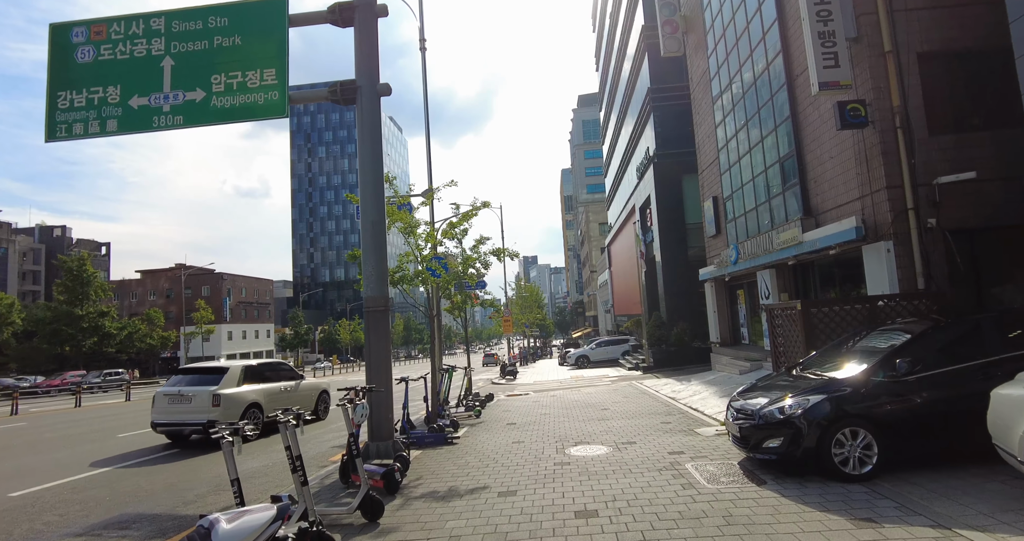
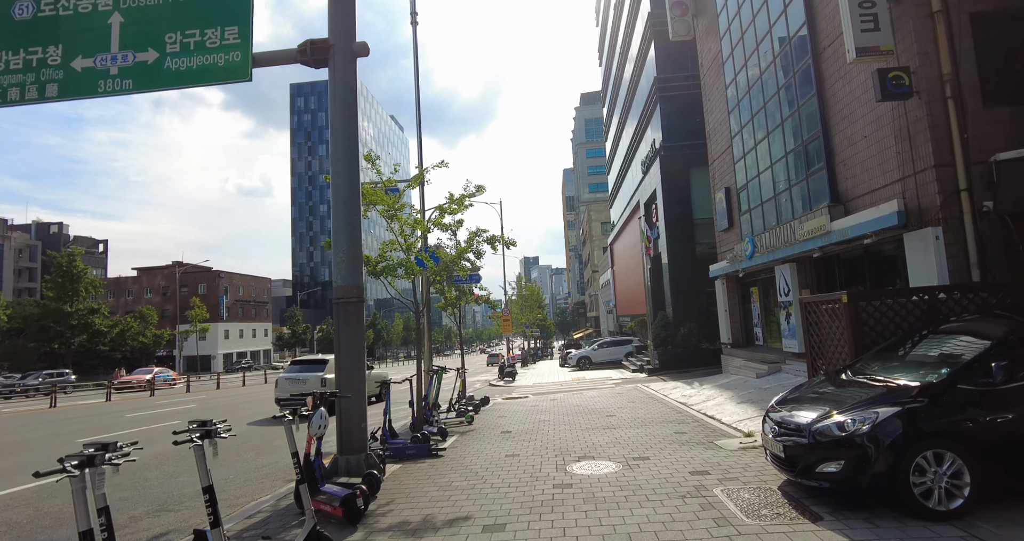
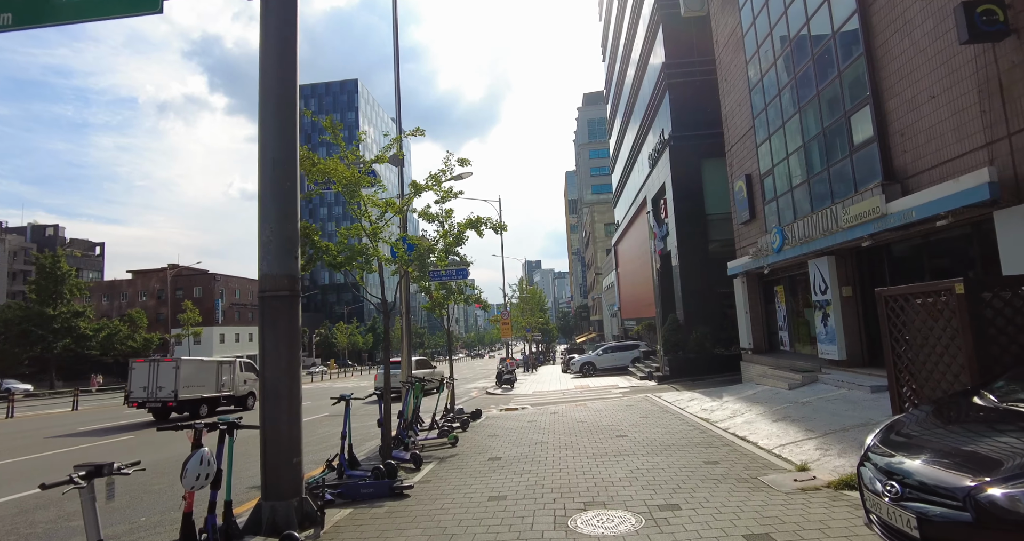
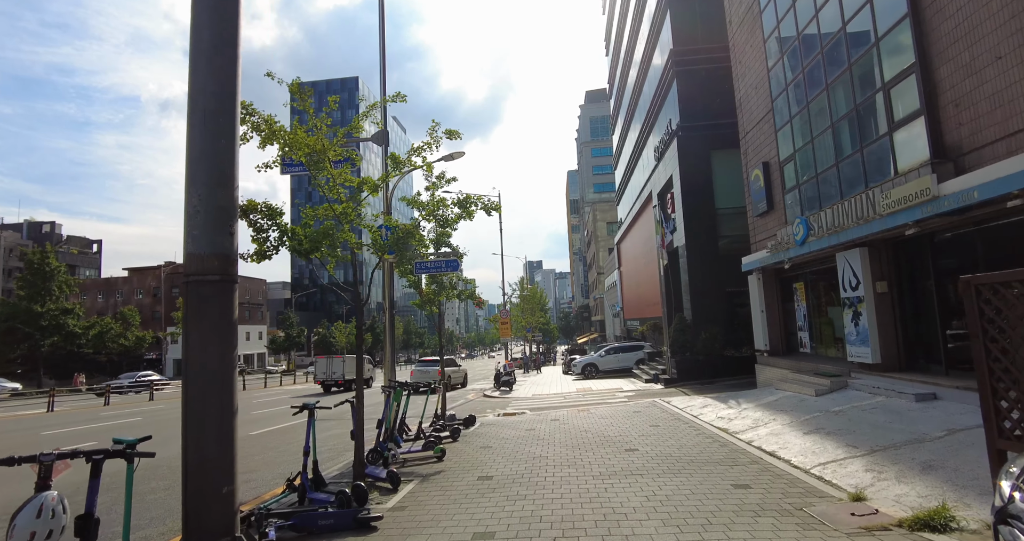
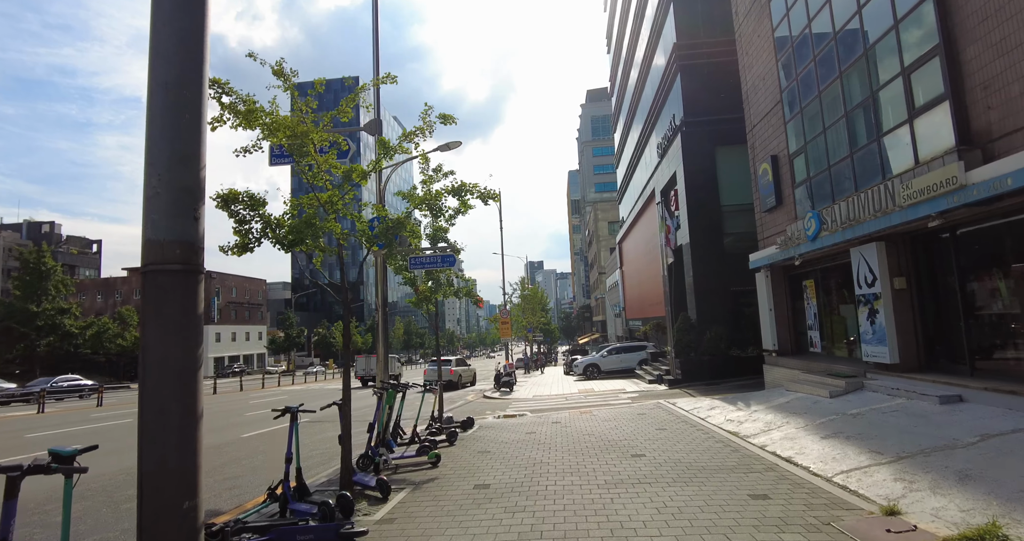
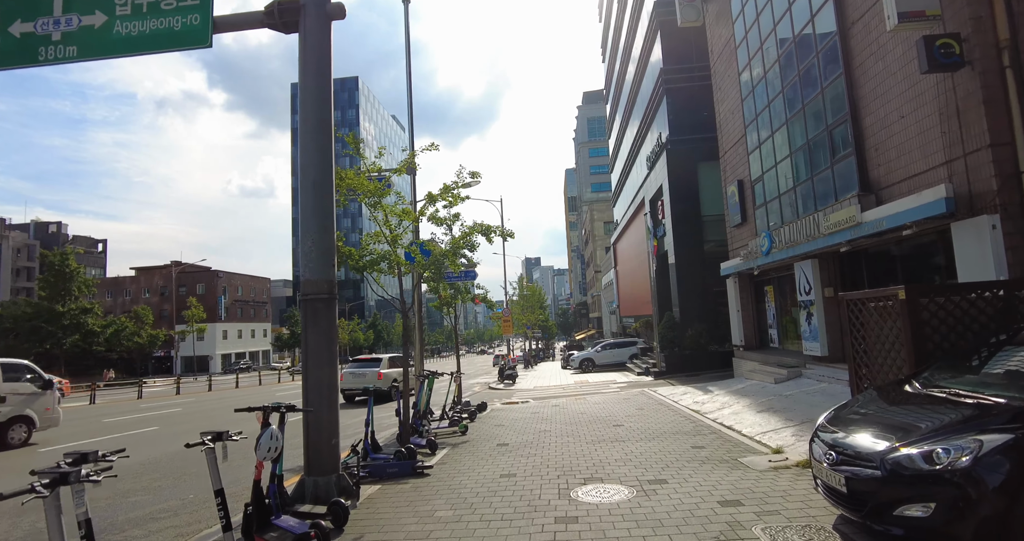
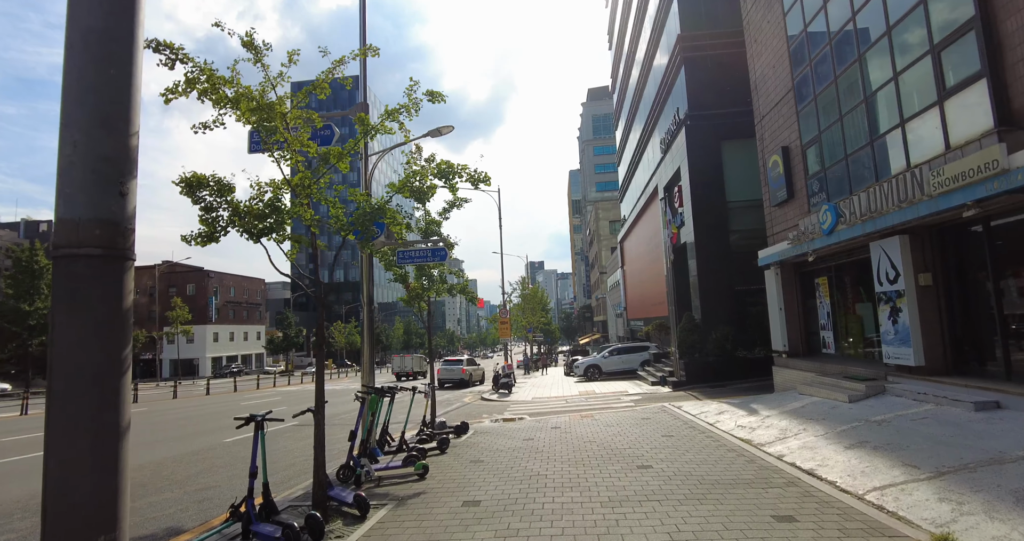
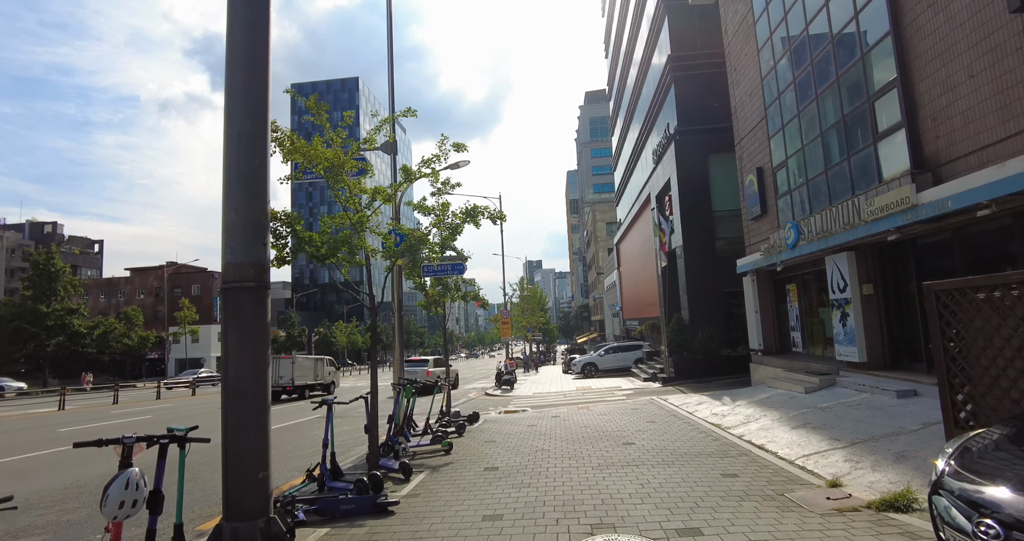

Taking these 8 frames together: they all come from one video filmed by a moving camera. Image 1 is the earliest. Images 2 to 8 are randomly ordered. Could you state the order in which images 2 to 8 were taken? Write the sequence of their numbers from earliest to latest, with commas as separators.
2, 6, 3, 8, 4, 5, 7
